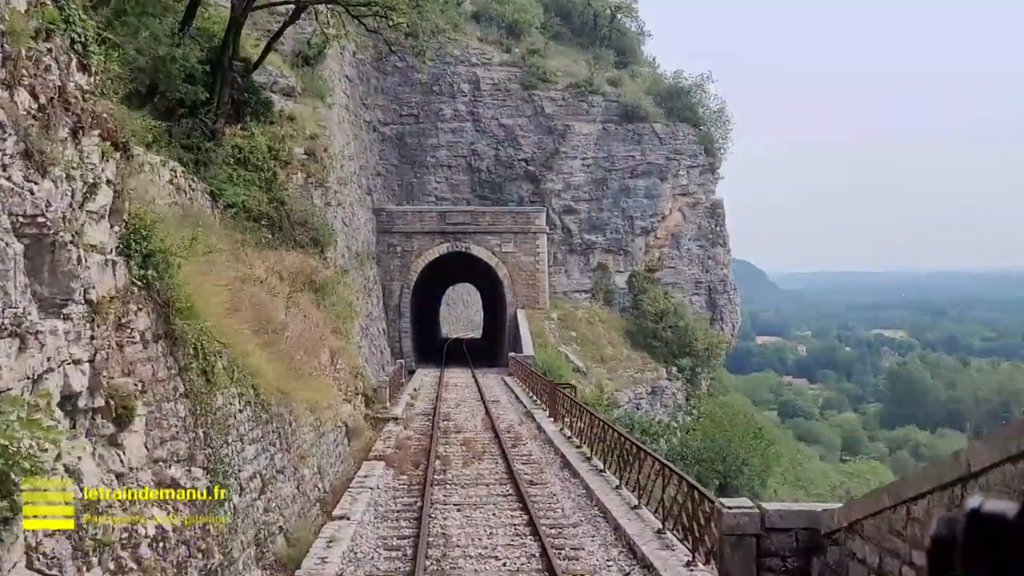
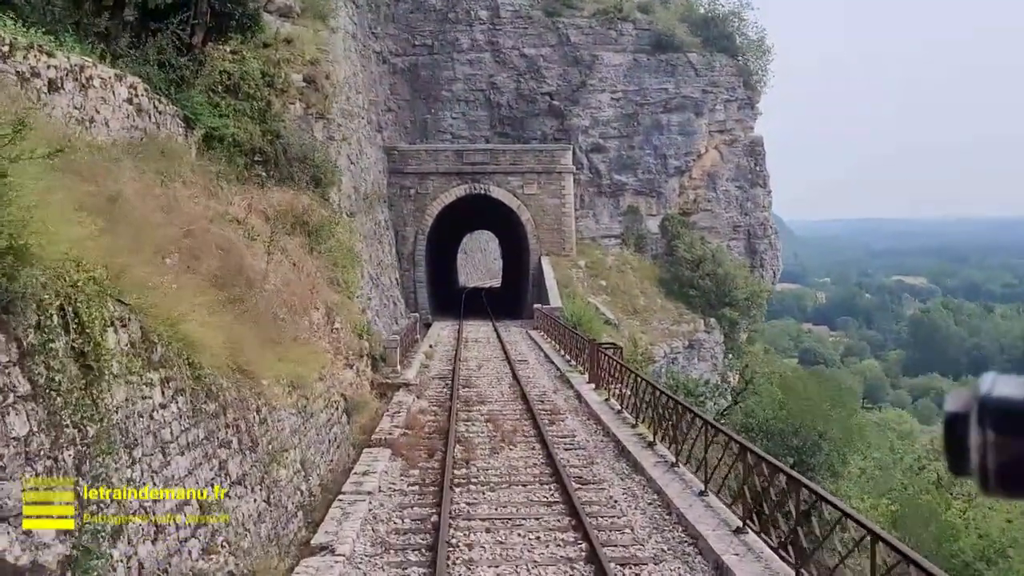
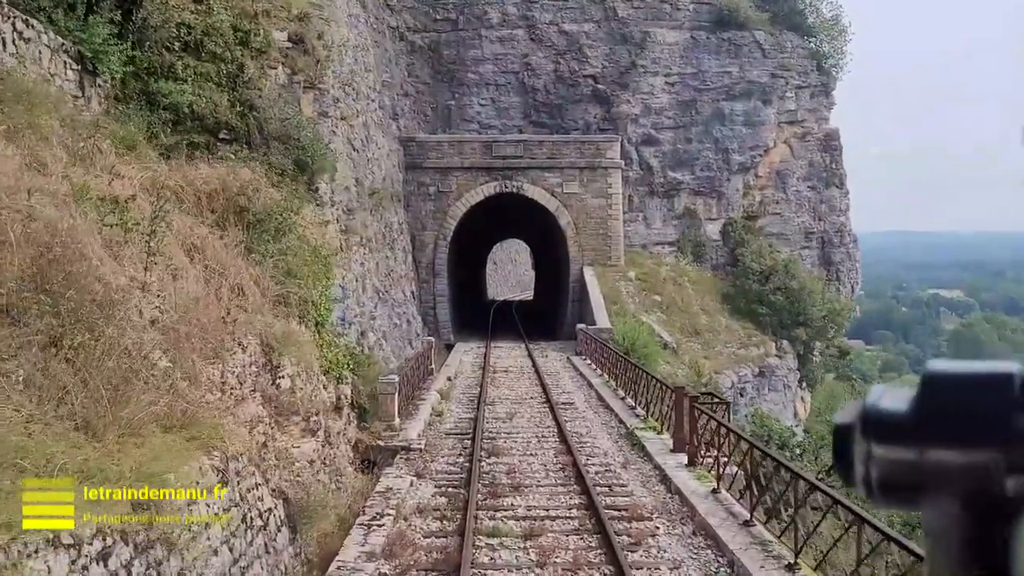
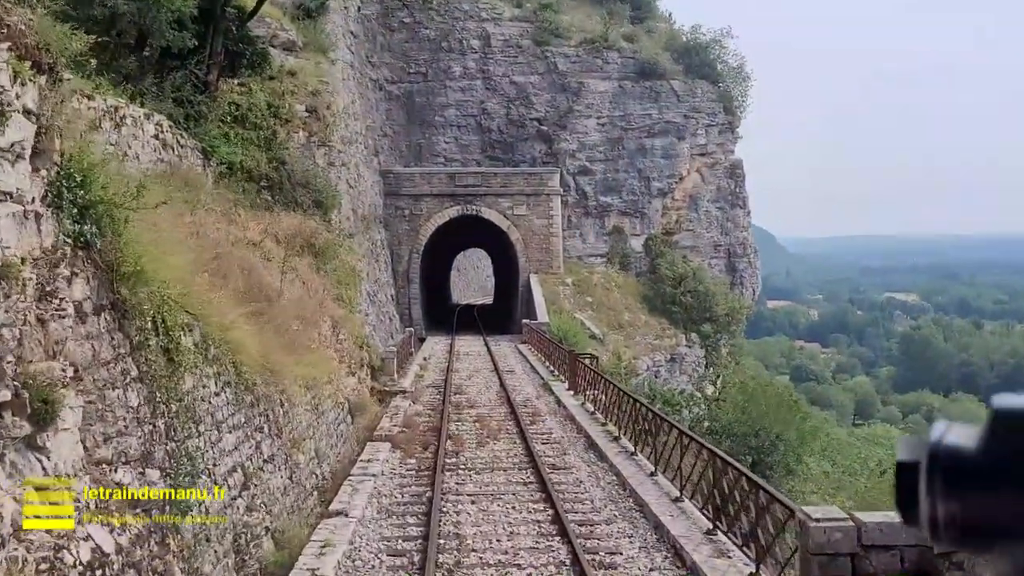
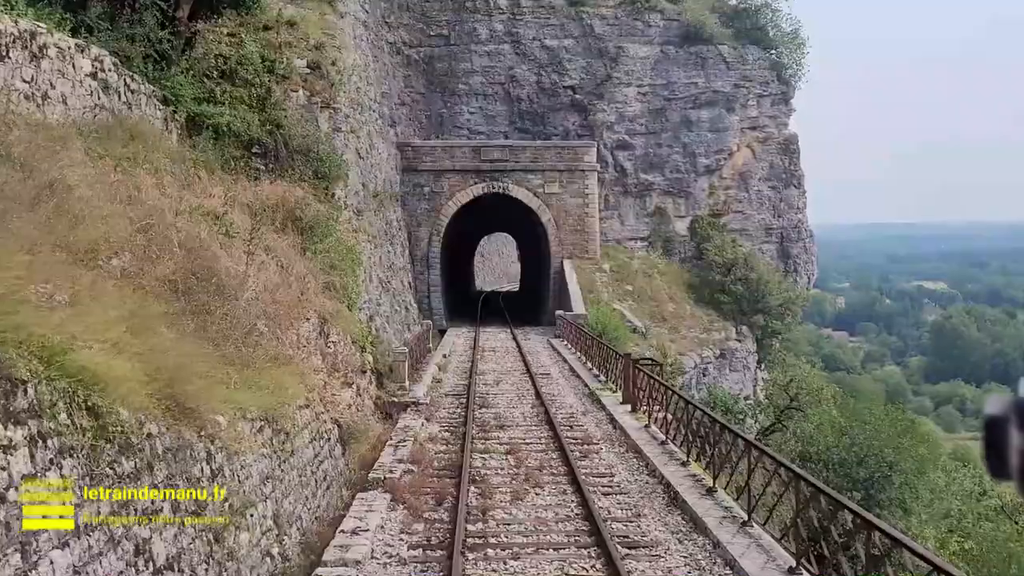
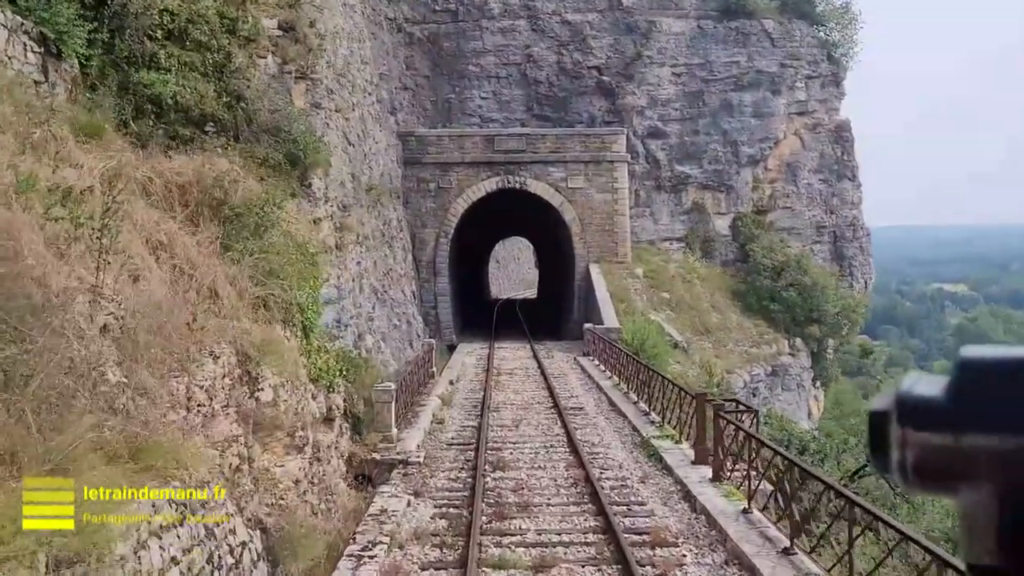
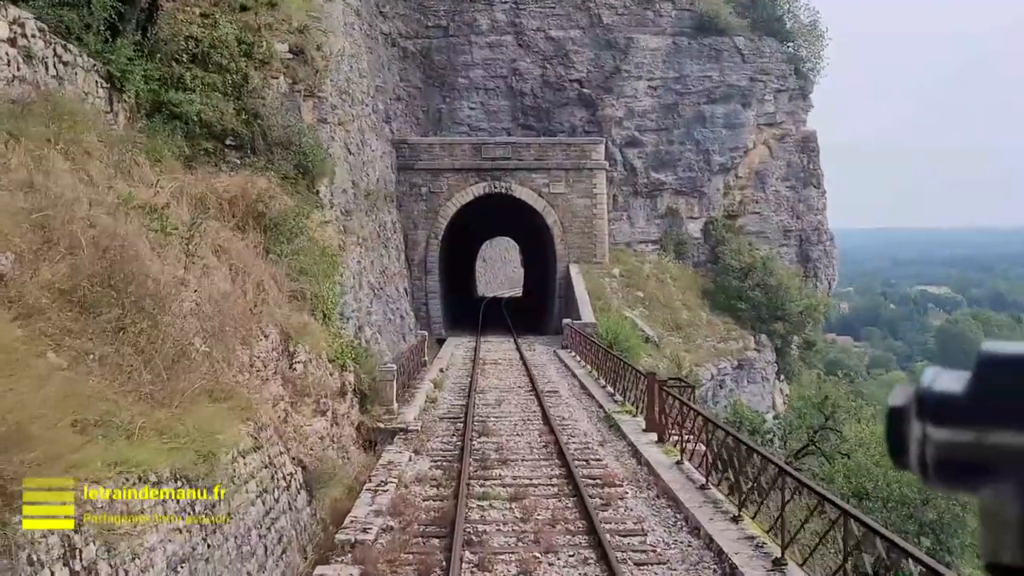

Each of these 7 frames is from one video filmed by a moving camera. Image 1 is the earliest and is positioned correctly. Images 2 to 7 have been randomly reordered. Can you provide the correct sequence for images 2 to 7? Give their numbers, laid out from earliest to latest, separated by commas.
4, 2, 5, 7, 3, 6
